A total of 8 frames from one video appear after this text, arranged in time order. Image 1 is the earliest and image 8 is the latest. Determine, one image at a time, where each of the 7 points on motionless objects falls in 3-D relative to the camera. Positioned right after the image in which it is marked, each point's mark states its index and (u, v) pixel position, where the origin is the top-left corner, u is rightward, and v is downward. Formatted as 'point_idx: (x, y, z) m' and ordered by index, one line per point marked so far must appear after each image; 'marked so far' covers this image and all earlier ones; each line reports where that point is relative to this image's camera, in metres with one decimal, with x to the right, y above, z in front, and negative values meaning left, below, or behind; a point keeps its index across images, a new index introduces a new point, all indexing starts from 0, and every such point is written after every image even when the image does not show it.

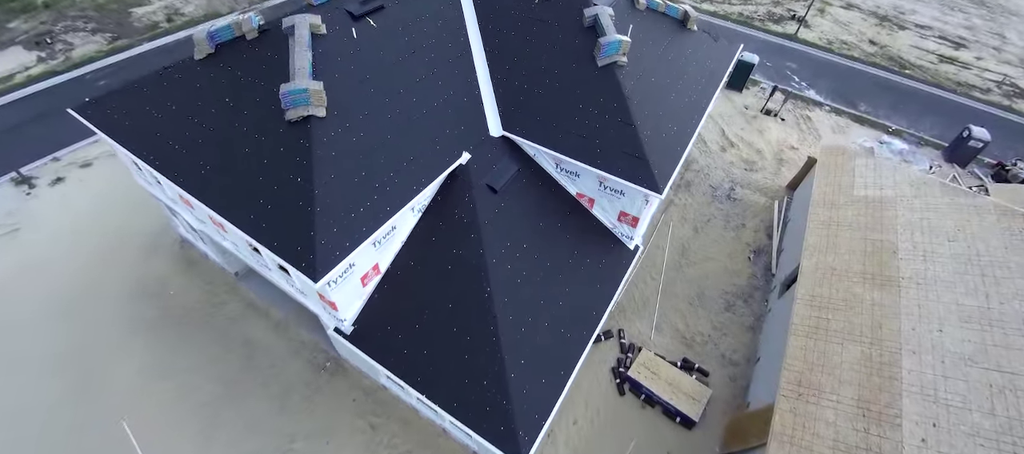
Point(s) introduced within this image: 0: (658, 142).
0: (+5.1, +2.9, +14.2) m
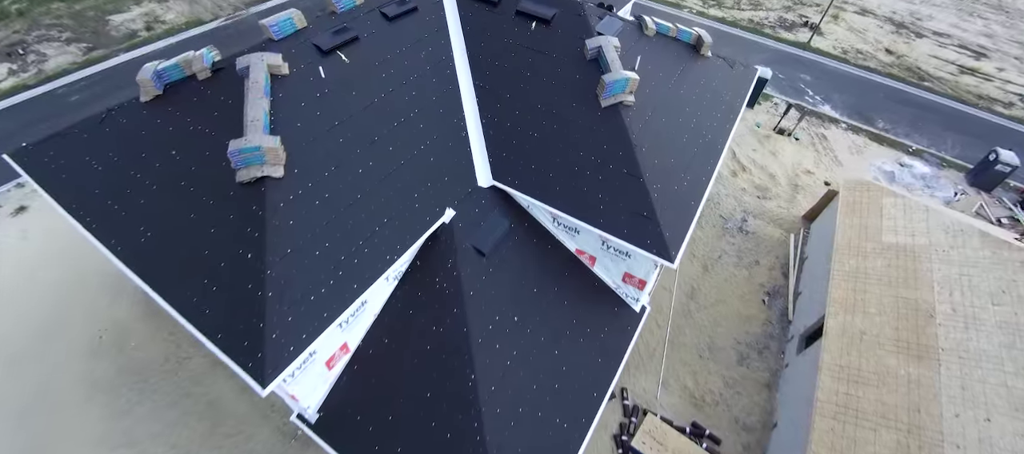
0: (+4.8, +0.9, +12.5) m
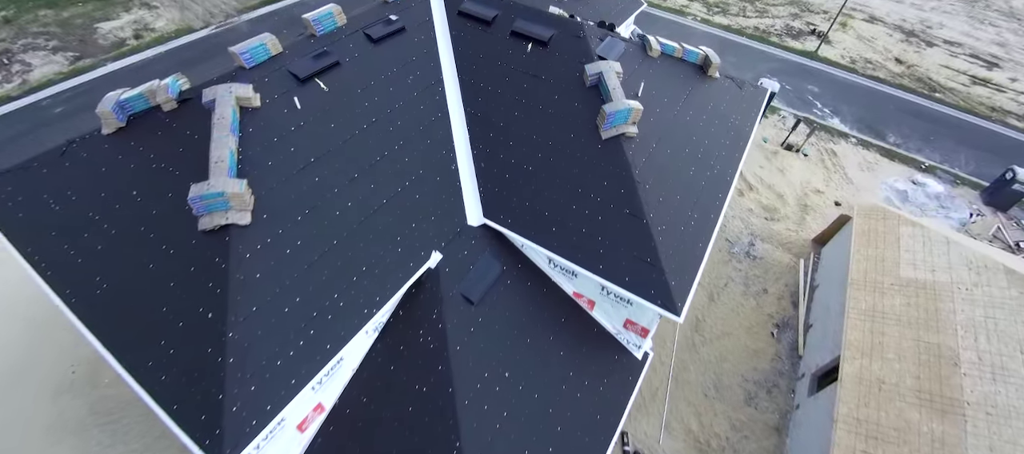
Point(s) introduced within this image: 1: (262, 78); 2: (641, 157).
0: (+4.6, -0.3, +11.5) m
1: (-6.8, +4.0, +11.2) m
2: (+3.8, +2.1, +12.2) m
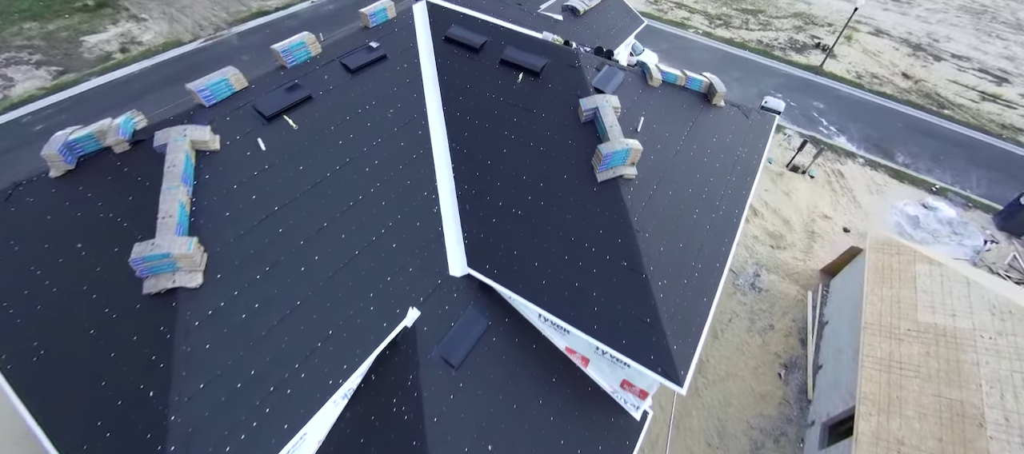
0: (+4.2, -1.7, +10.5) m
1: (-7.1, +2.7, +10.2) m
2: (+3.5, +0.7, +11.2) m
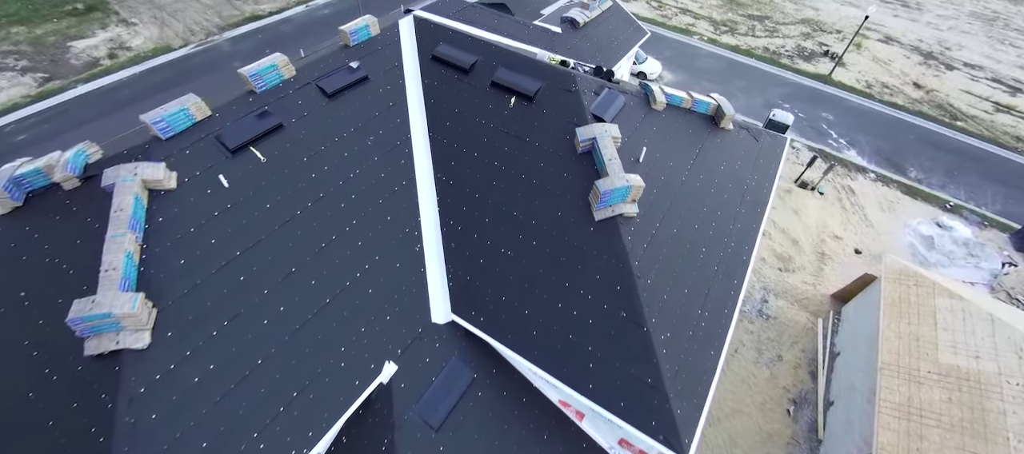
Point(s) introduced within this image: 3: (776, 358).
0: (+3.9, -2.8, +9.5) m
1: (-7.4, +1.7, +9.3) m
2: (+3.2, -0.4, +10.2) m
3: (+11.7, -5.8, +18.4) m
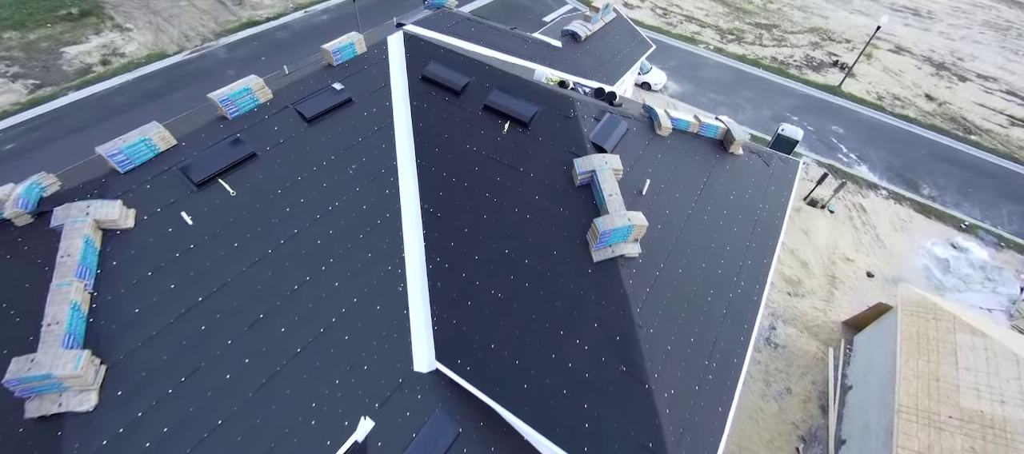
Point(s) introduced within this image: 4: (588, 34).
0: (+3.6, -3.7, +8.6) m
1: (-7.6, +0.9, +8.5) m
2: (+3.0, -1.3, +9.4) m
3: (+11.5, -6.9, +17.4) m
4: (+3.4, +8.6, +18.4) m
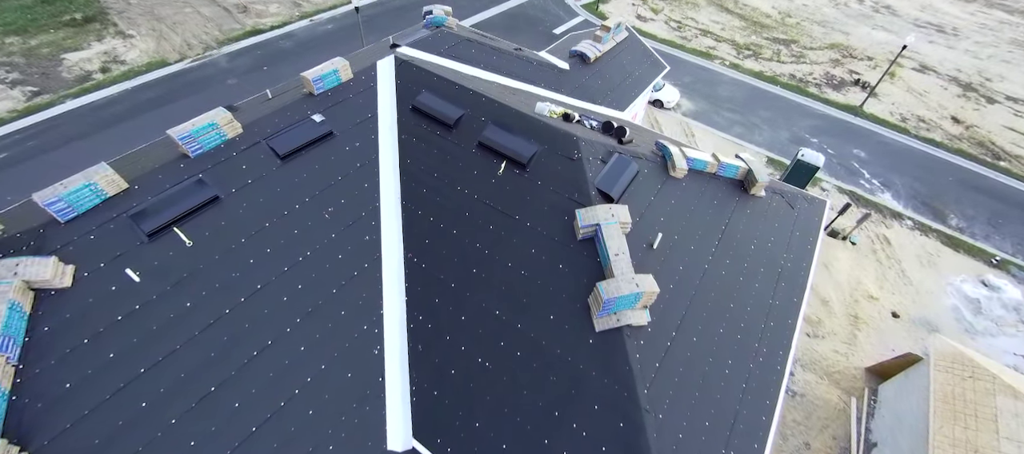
0: (+3.4, -5.0, +7.4) m
1: (-7.8, -0.1, +7.5) m
2: (+2.8, -2.6, +8.2) m
3: (+11.3, -8.5, +16.0) m
4: (+3.6, +7.2, +17.3) m
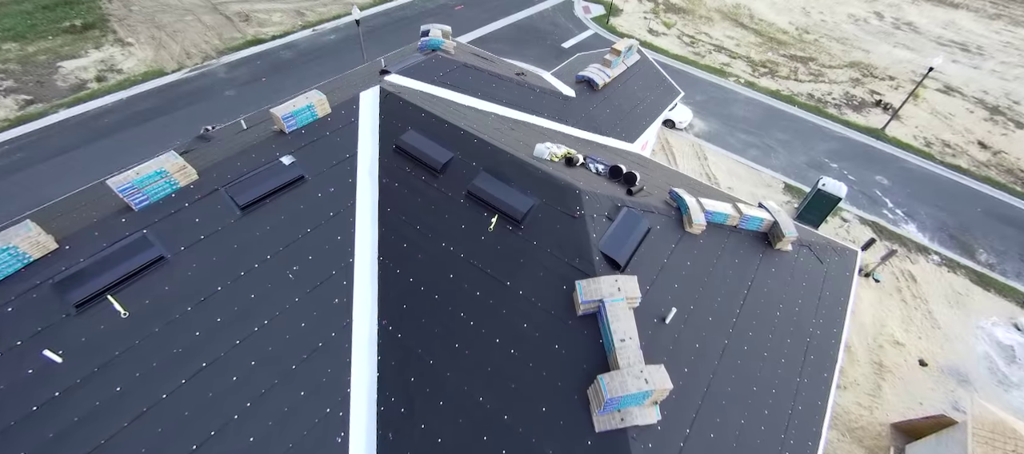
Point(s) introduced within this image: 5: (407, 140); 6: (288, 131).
0: (+3.0, -6.4, +6.1) m
1: (-8.0, -1.2, +6.4) m
2: (+2.5, -4.0, +6.9) m
3: (+11.0, -10.2, +14.5) m
4: (+3.7, +5.7, +16.1) m
5: (-2.4, +2.1, +9.8) m
6: (-5.1, +2.3, +9.6) m
